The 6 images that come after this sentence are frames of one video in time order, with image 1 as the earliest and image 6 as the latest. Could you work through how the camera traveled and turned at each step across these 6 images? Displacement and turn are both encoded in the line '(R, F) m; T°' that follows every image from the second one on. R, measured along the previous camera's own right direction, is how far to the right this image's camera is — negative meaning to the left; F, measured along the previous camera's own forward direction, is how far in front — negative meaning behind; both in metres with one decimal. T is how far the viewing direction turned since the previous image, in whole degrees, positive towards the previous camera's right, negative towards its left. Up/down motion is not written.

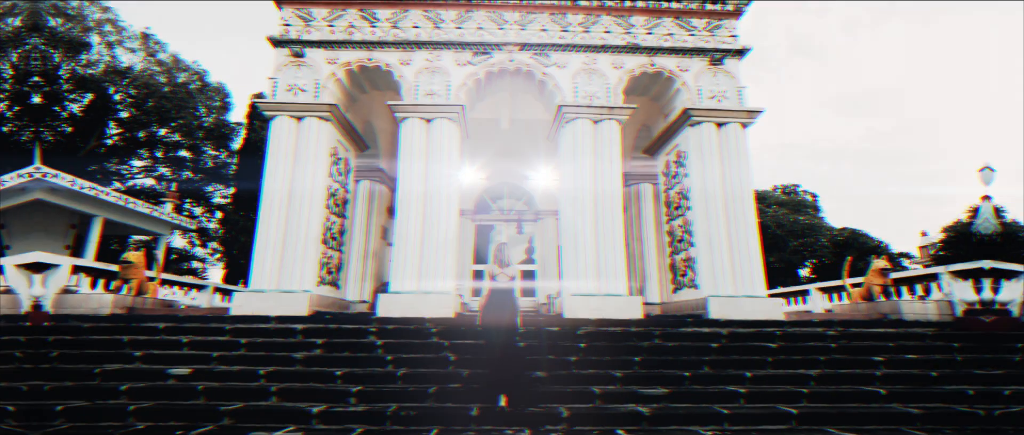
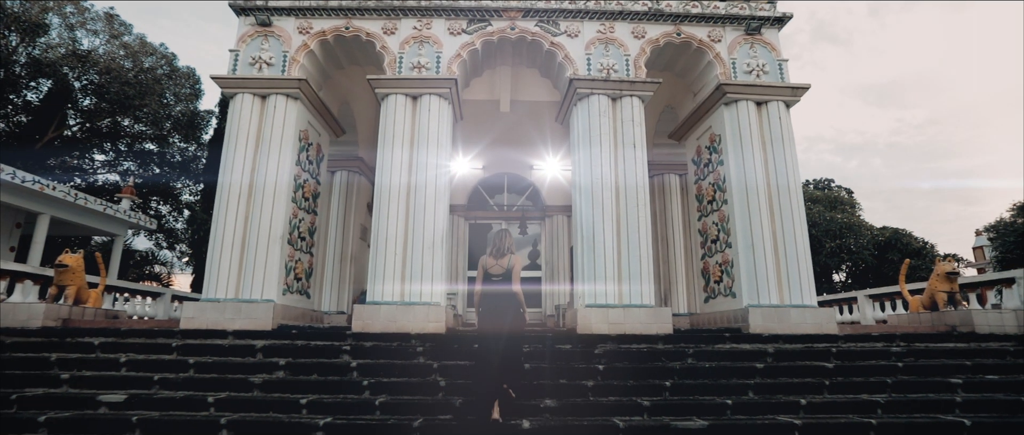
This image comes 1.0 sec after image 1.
(-0.1, +1.0) m; +1°
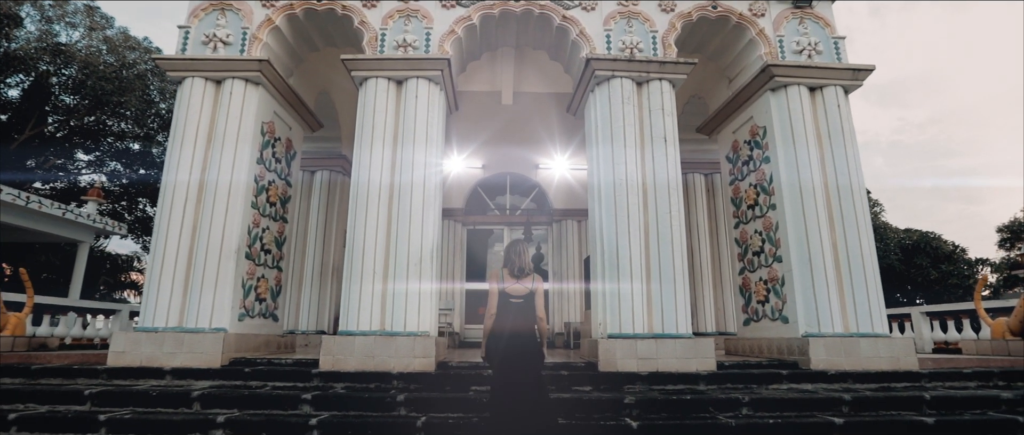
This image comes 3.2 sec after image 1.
(0.0, +1.2) m; 0°
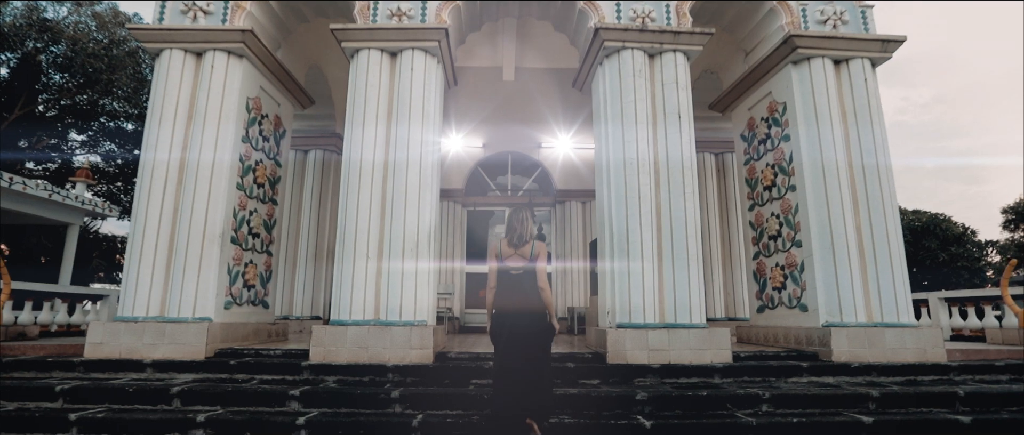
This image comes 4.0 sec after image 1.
(0.0, +0.3) m; 0°
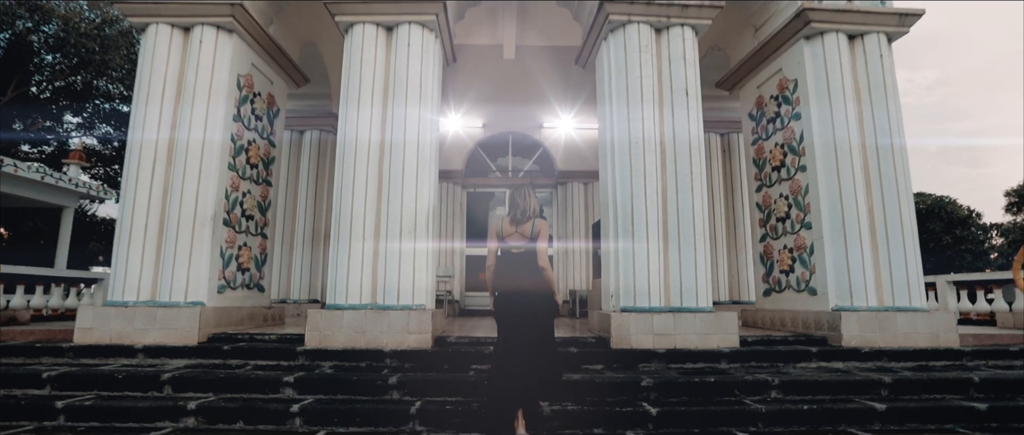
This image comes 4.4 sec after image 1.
(0.0, +0.2) m; 0°
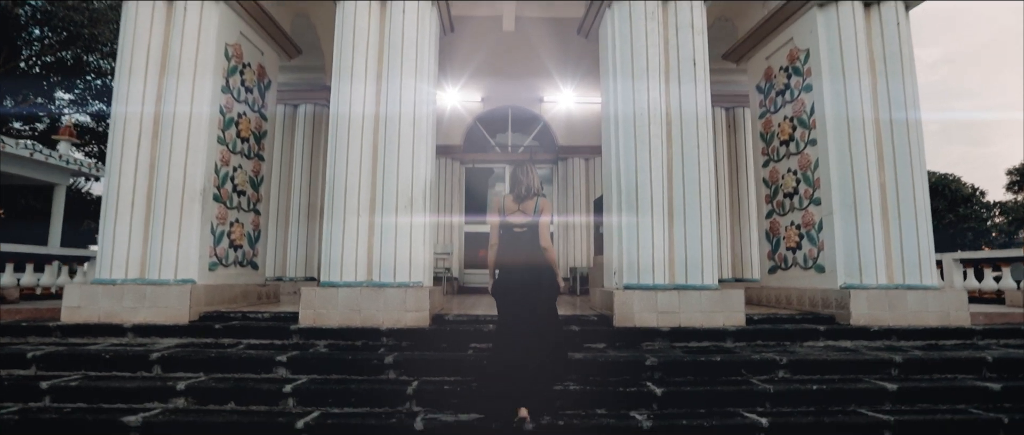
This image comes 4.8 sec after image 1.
(0.0, +0.2) m; 0°
